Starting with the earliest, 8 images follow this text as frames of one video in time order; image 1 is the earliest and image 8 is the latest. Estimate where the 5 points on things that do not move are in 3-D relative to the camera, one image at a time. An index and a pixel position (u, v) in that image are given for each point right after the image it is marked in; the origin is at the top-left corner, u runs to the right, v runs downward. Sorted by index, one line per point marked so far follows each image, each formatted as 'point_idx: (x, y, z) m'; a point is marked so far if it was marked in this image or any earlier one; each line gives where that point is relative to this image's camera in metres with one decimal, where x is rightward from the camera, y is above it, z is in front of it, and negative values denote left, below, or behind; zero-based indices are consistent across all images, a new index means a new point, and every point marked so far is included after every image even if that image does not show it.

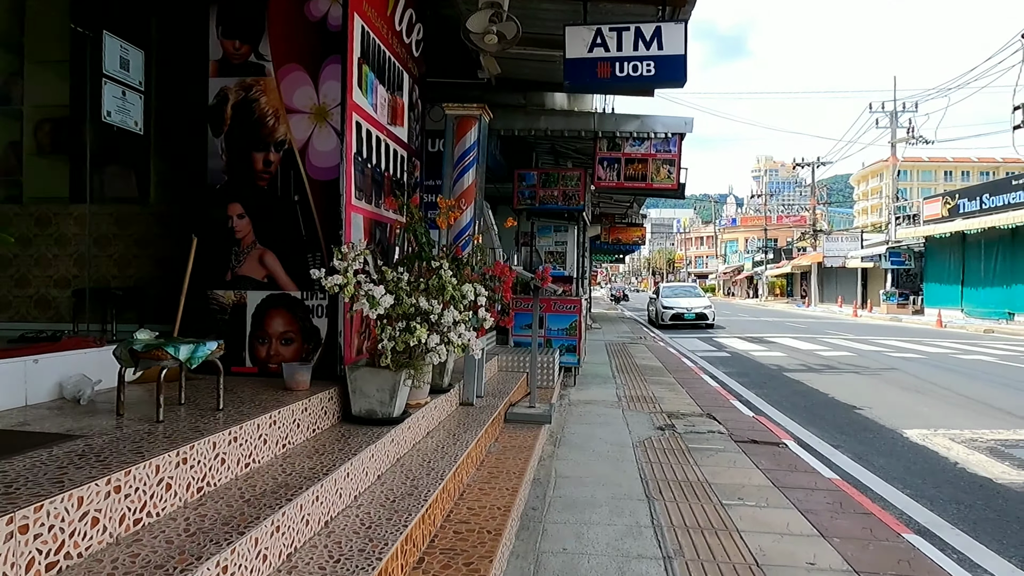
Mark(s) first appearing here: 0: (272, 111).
0: (-1.4, +1.0, +3.9) m
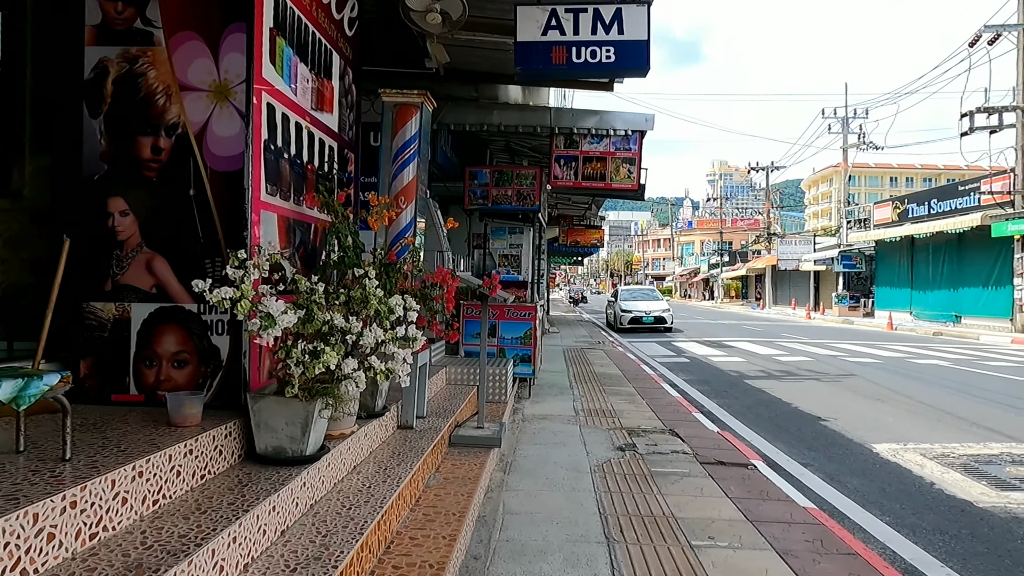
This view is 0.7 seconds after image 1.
0: (-1.7, +1.0, +3.3) m
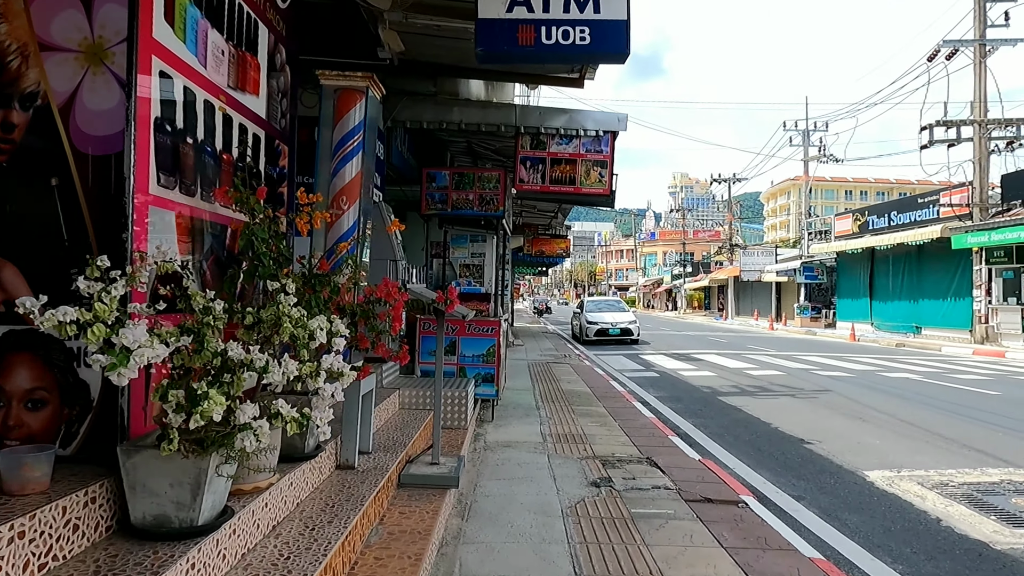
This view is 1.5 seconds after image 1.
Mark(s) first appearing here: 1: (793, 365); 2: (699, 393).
0: (-1.9, +0.9, +2.5) m
1: (+6.4, -1.7, +15.1) m
2: (+3.0, -1.7, +10.7) m
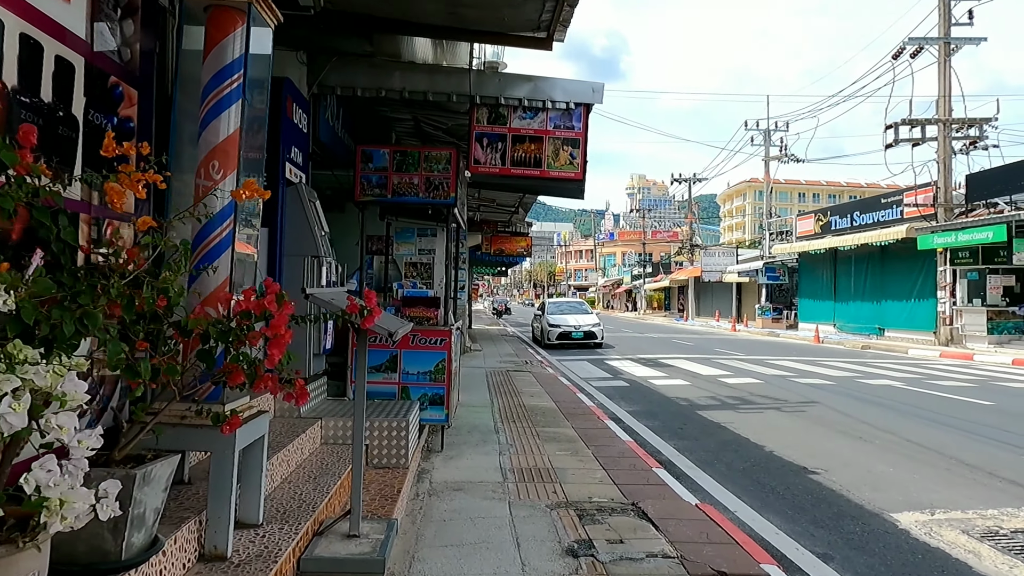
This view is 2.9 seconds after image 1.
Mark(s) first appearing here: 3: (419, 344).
0: (-2.0, +0.9, +1.2) m
1: (+5.4, -1.8, +14.2) m
2: (+2.4, -1.7, +9.7) m
3: (-0.8, -0.5, +6.0) m
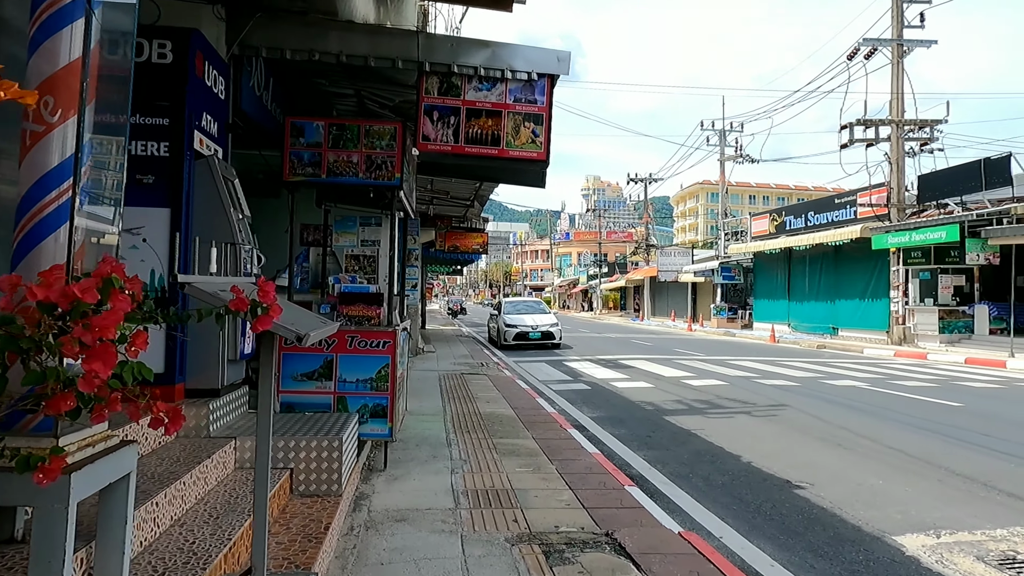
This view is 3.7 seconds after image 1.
0: (-2.0, +0.9, +0.3) m
1: (+4.5, -1.8, +13.8) m
2: (+1.8, -1.7, +9.1) m
3: (-1.2, -0.5, +5.2) m
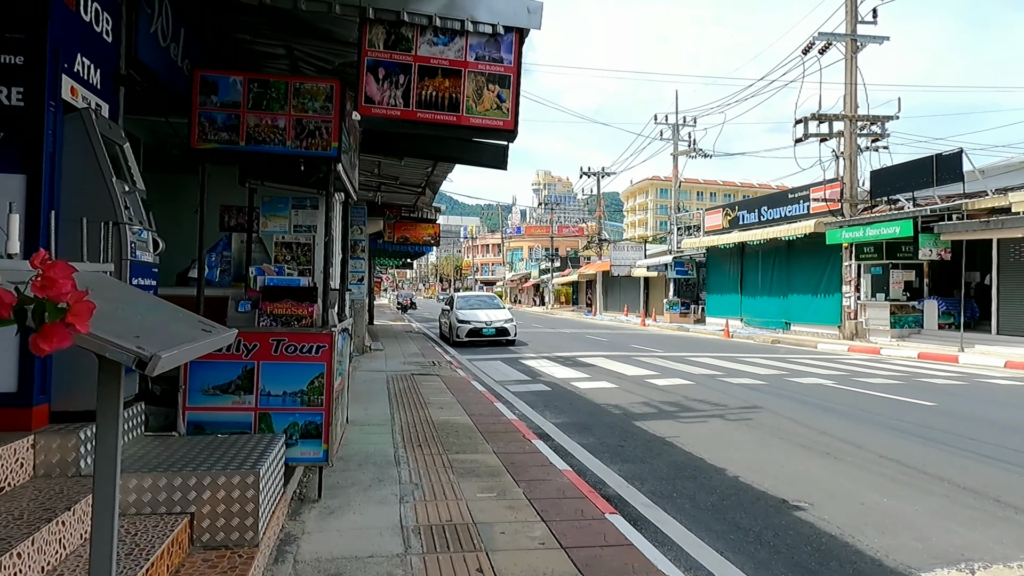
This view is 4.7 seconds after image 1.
0: (-1.9, +0.9, -0.7) m
1: (+3.6, -1.6, +13.3) m
2: (+1.2, -1.6, +8.4) m
3: (-1.4, -0.4, +4.2) m
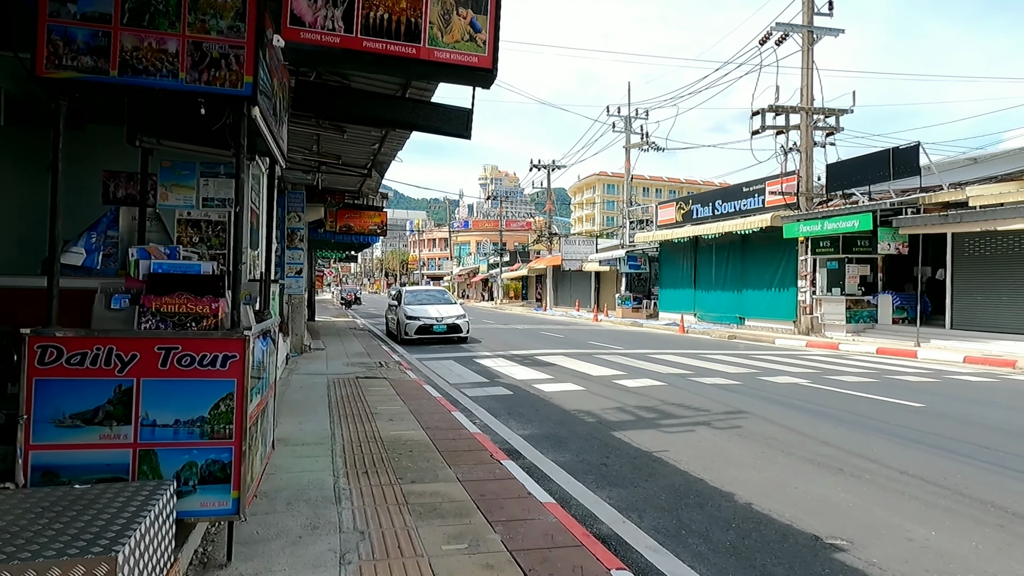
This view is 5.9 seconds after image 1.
0: (-1.6, +1.0, -1.9) m
1: (+2.8, -1.5, +12.5) m
2: (+0.8, -1.5, +7.4) m
3: (-1.5, -0.4, +3.1) m
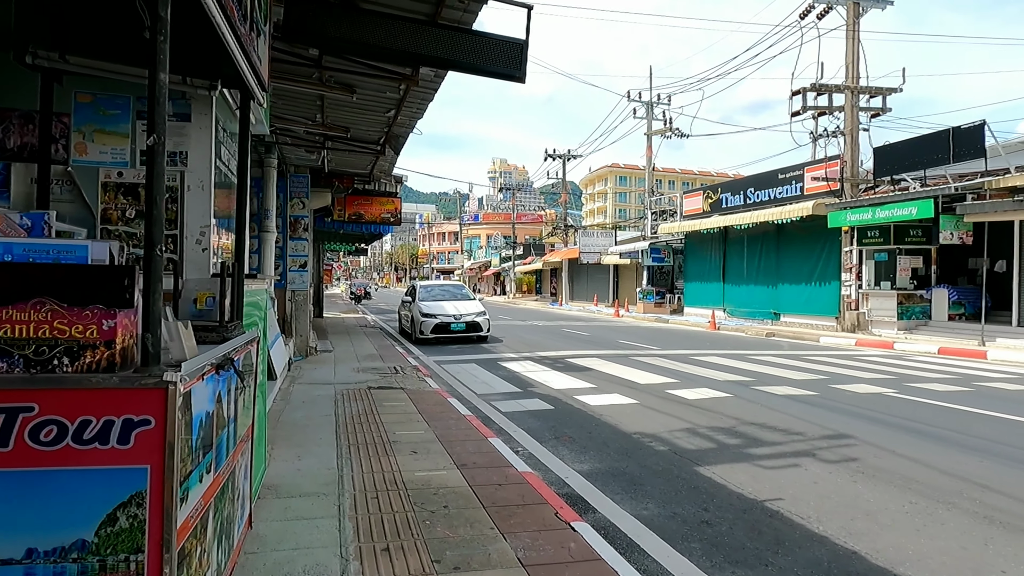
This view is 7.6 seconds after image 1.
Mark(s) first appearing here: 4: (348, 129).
0: (-1.3, +0.9, -3.4) m
1: (+3.3, -1.4, +11.0) m
2: (+1.2, -1.5, +5.9) m
3: (-1.1, -0.4, +1.6) m
4: (-2.1, +2.0, +8.5) m
